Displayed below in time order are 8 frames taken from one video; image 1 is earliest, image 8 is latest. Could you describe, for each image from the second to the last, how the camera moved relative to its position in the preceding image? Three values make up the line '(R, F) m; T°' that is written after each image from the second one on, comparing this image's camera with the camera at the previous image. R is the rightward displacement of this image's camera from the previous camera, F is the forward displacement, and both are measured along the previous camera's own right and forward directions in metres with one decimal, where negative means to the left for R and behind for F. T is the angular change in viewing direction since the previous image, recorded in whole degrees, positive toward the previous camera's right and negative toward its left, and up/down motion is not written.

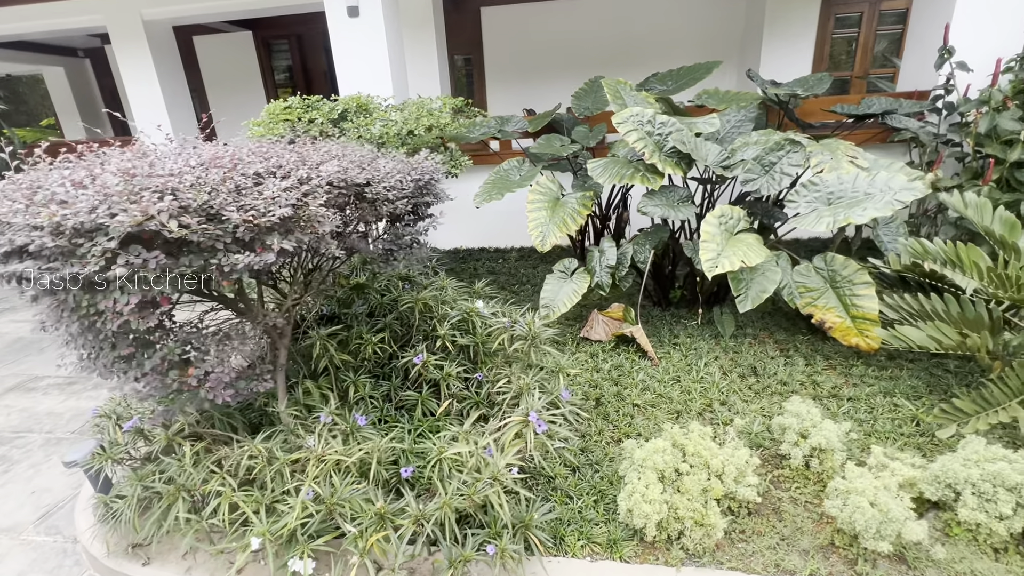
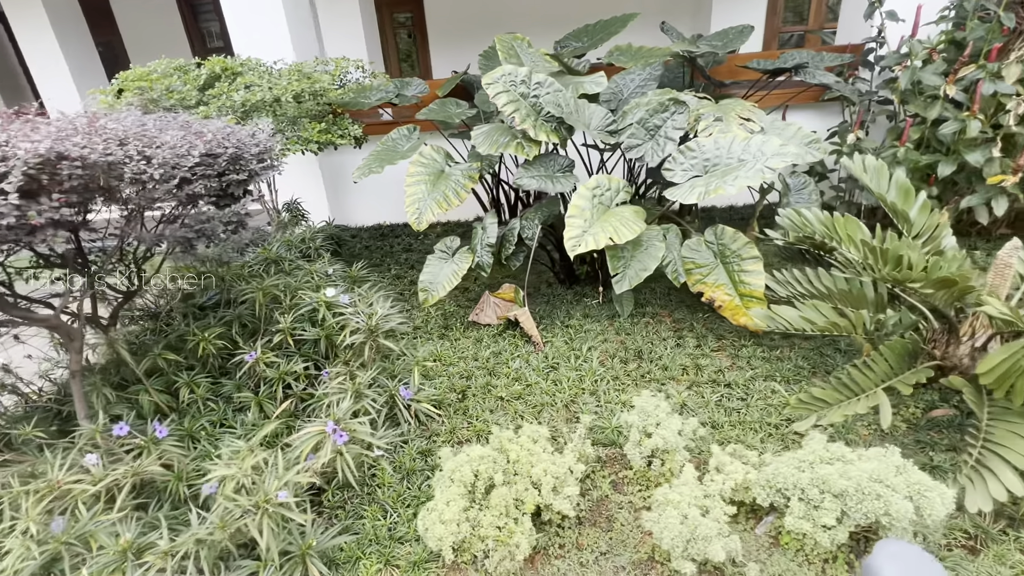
(+0.6, +0.2) m; +1°
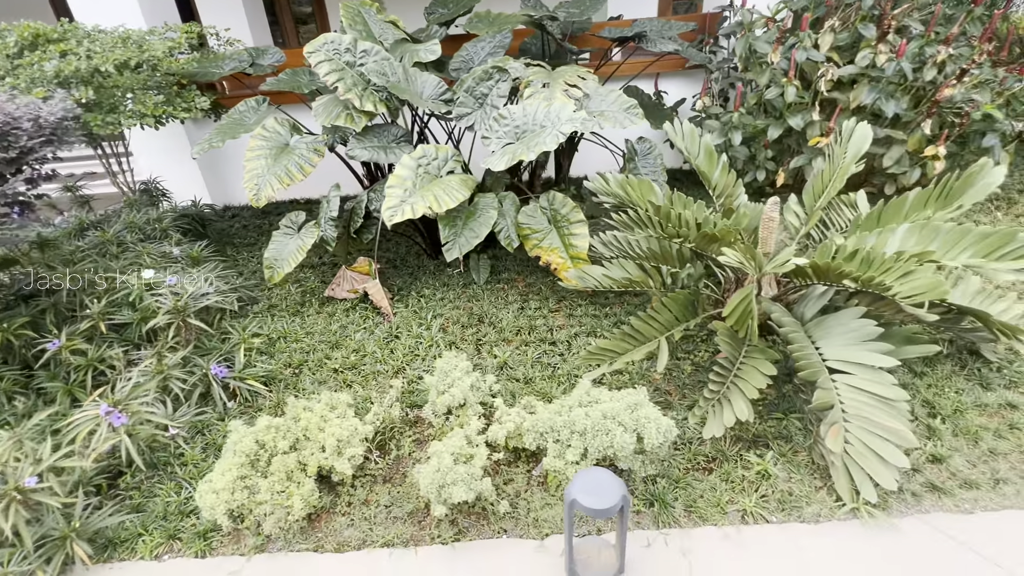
(+0.5, -0.1) m; +6°
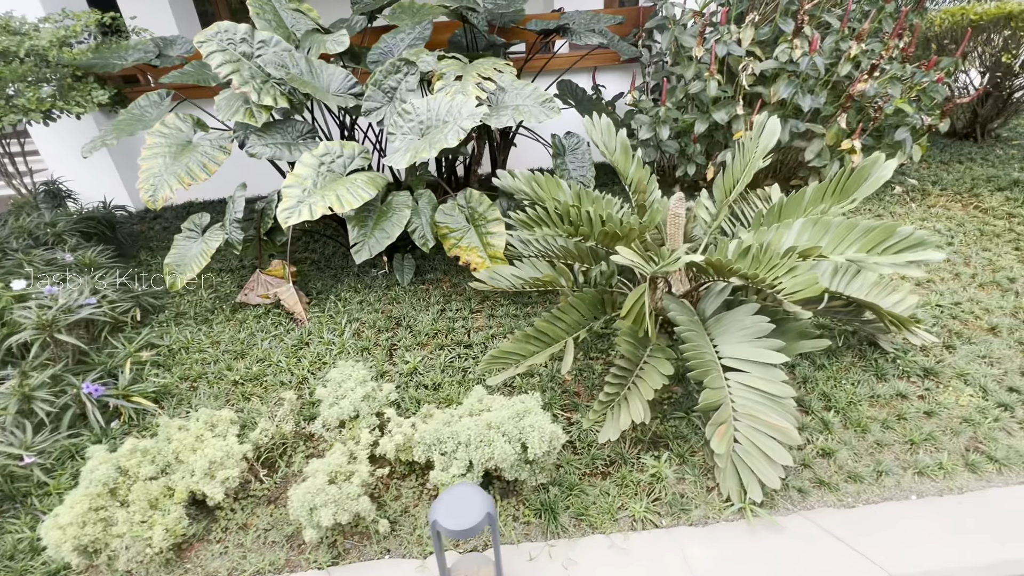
(+0.2, +0.1) m; +4°
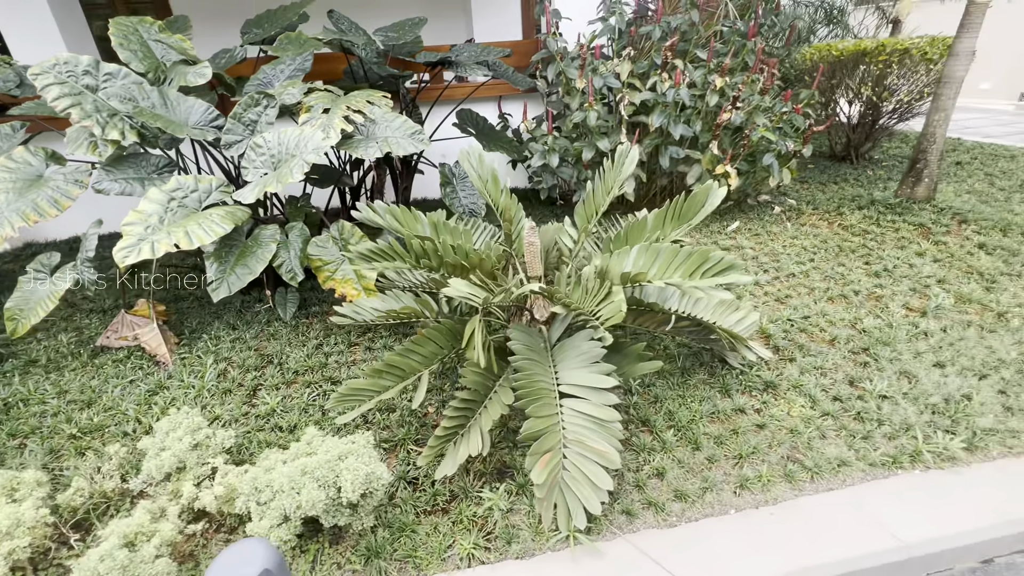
(+0.4, 0.0) m; +5°
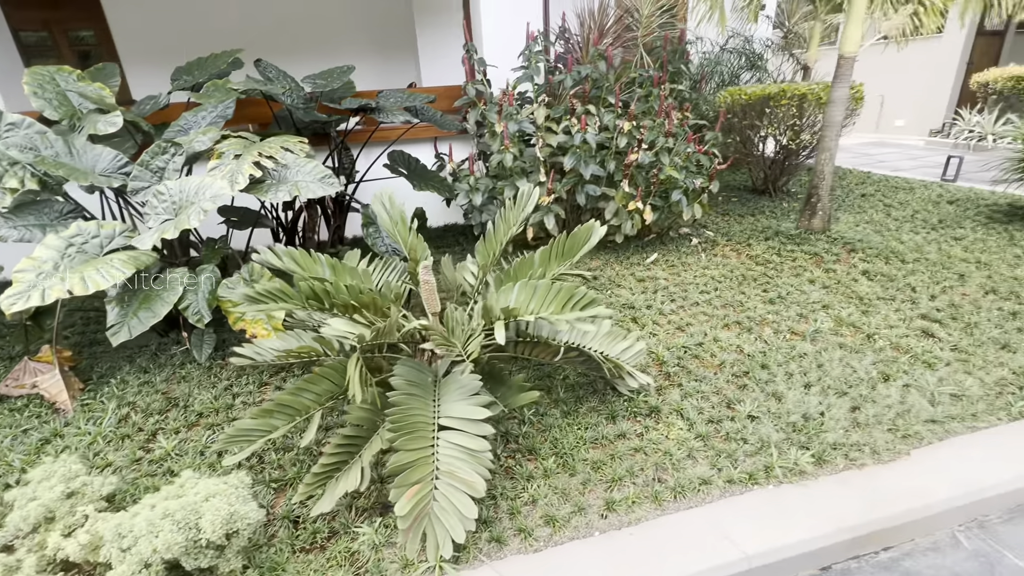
(+0.3, -0.1) m; +3°
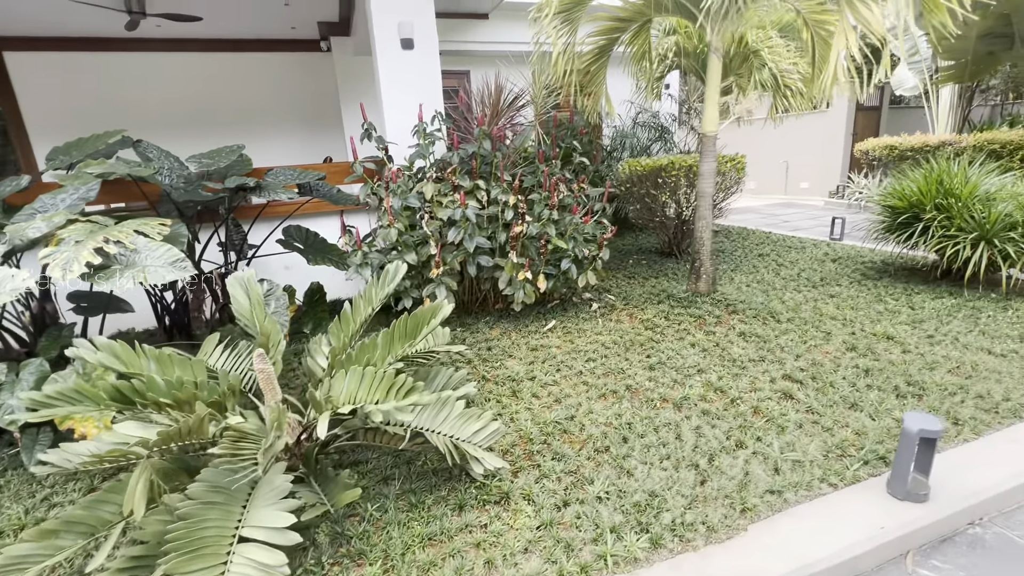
(+0.5, 0.0) m; +5°
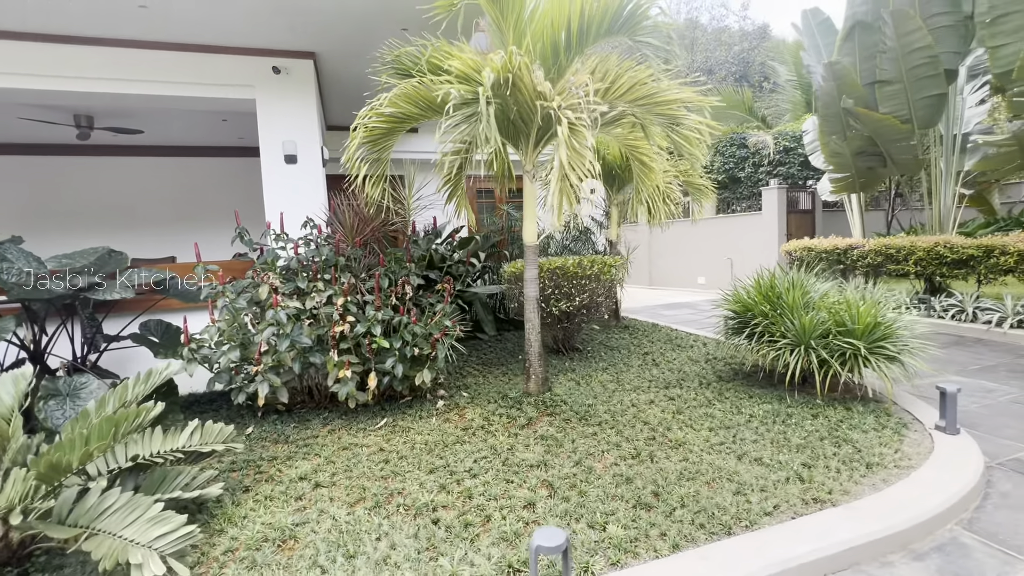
(+1.3, -0.2) m; -1°
